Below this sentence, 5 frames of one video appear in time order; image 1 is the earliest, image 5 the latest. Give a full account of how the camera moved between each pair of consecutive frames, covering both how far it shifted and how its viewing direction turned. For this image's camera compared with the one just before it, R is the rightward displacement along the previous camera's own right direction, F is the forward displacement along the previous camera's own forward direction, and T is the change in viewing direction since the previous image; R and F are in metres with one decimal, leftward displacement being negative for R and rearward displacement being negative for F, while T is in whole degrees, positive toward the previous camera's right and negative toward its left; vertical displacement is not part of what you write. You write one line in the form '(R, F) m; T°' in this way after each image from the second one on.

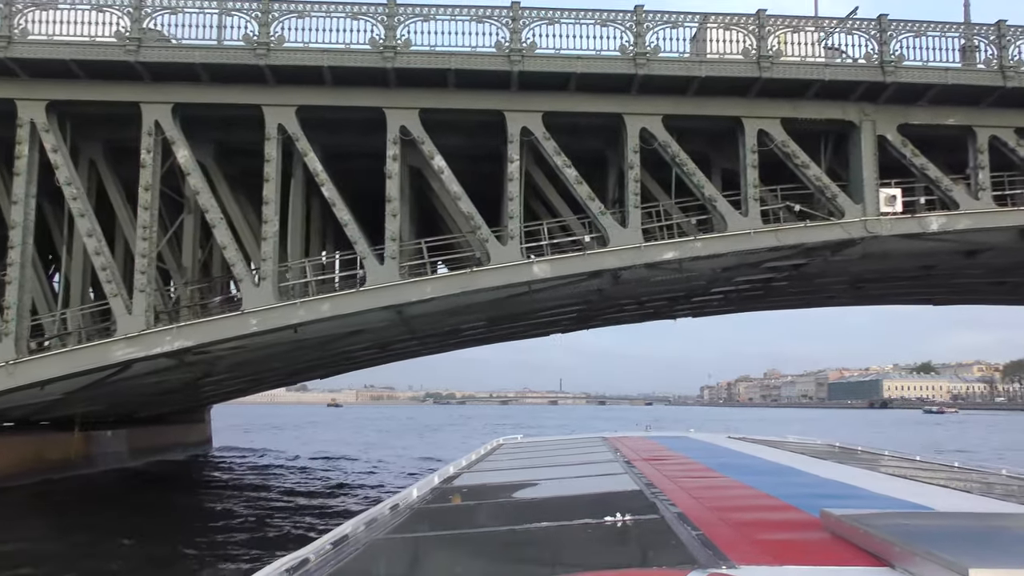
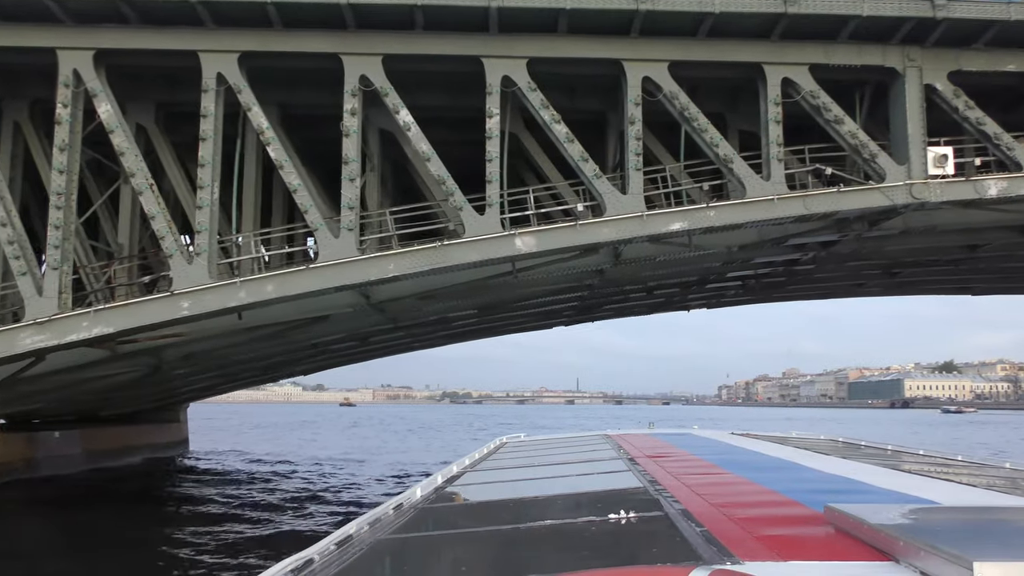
(+0.5, +2.2) m; -1°
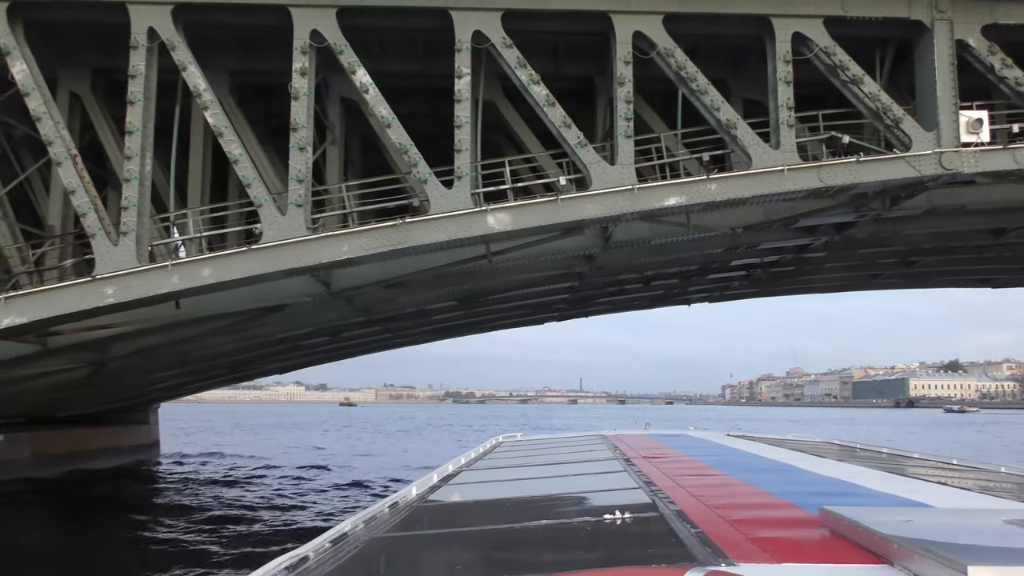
(+0.4, +1.5) m; 0°
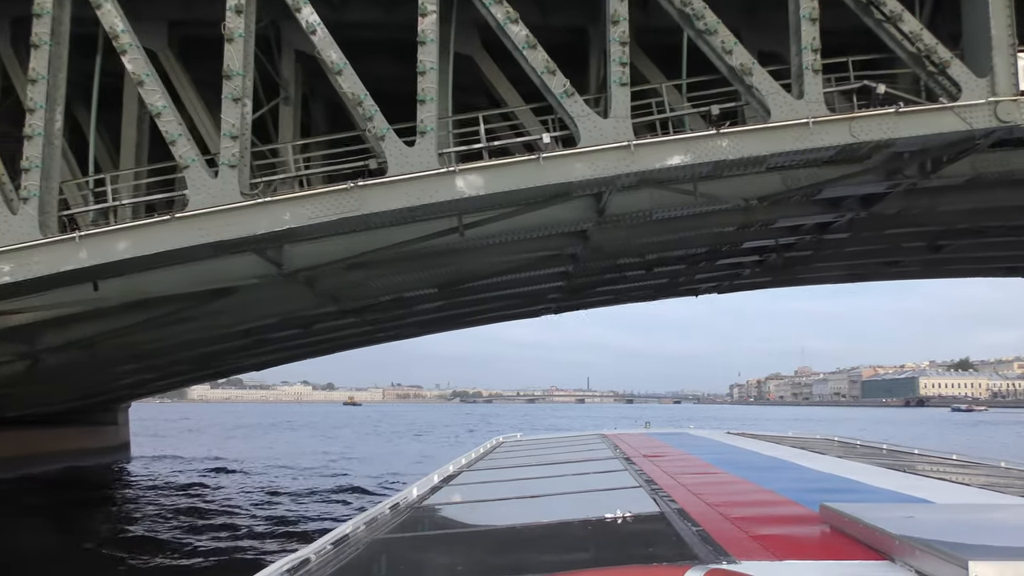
(+0.3, +1.7) m; 0°
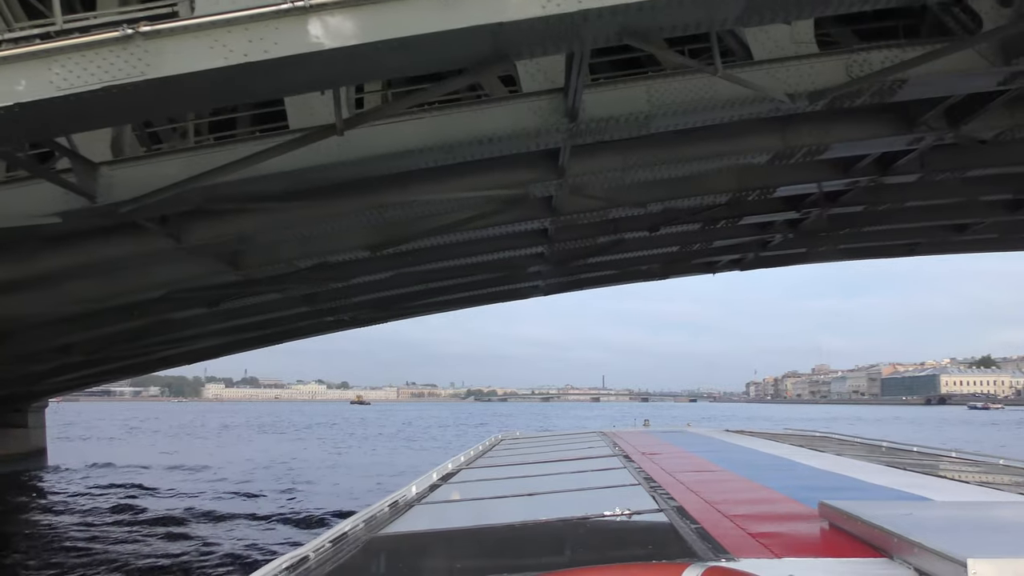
(+0.7, +3.6) m; -1°
